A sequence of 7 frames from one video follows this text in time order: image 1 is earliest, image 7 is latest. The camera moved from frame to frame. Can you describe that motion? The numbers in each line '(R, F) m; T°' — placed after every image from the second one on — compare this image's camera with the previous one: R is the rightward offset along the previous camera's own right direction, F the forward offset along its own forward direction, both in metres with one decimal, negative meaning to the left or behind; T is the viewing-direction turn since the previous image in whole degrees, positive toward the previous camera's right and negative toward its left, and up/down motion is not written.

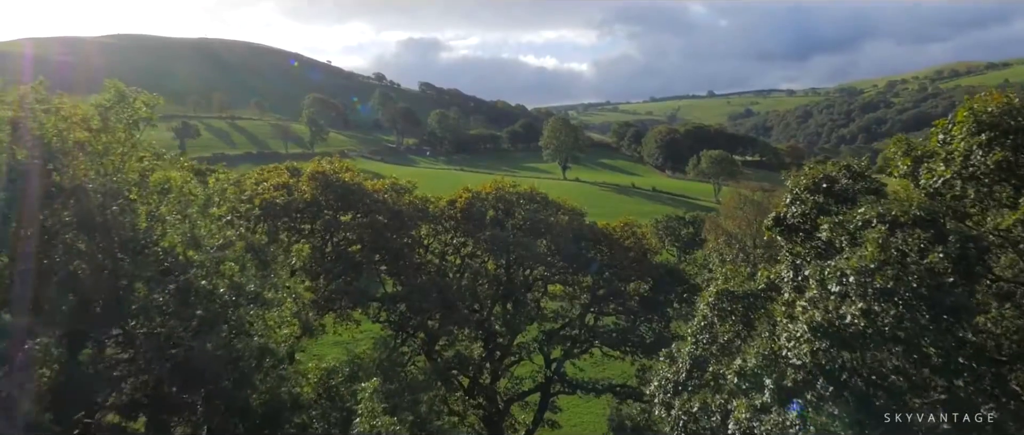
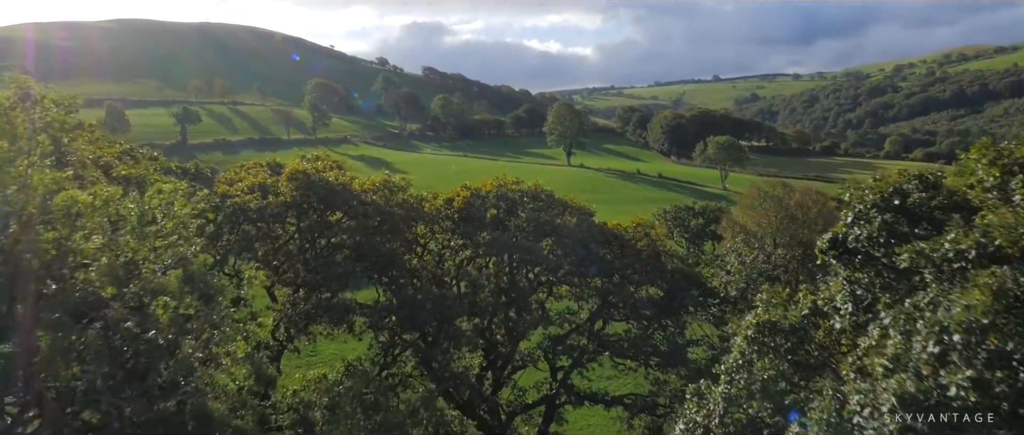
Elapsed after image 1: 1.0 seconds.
(0.0, +1.7) m; 0°
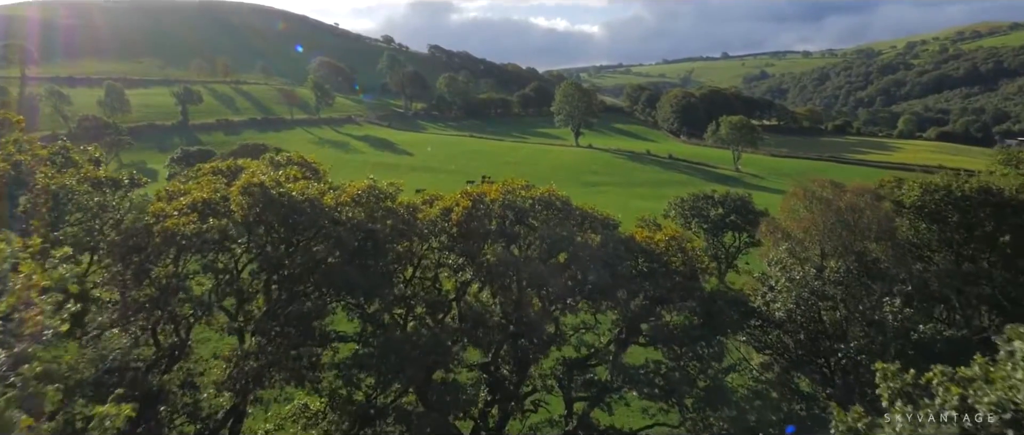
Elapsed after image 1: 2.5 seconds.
(-0.1, +3.3) m; 0°
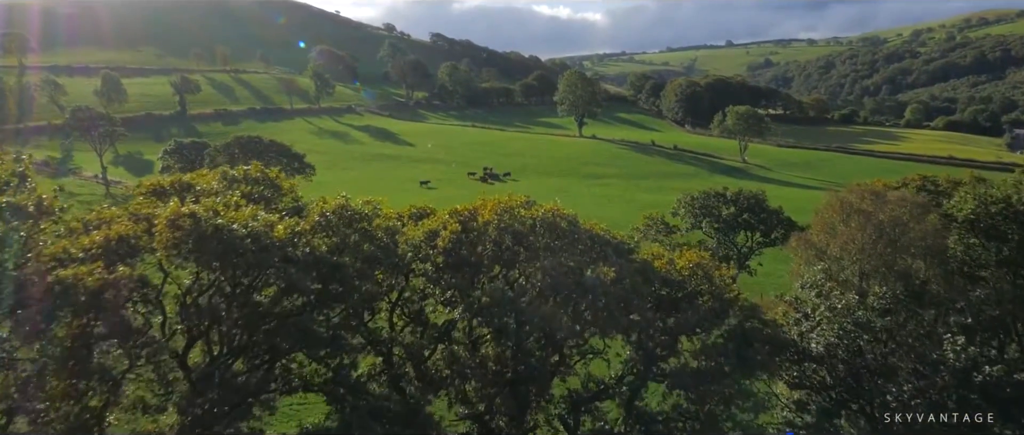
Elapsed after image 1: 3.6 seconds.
(+0.1, +2.6) m; 0°
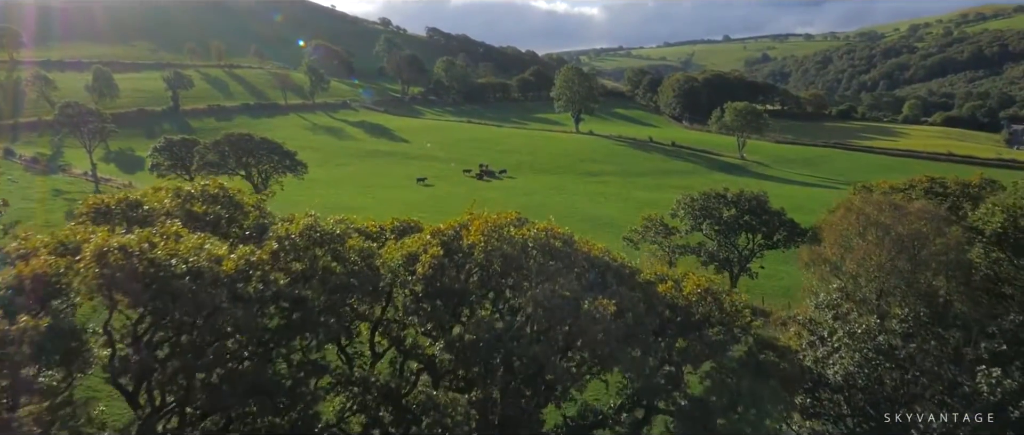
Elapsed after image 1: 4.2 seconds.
(+0.1, +1.5) m; 0°
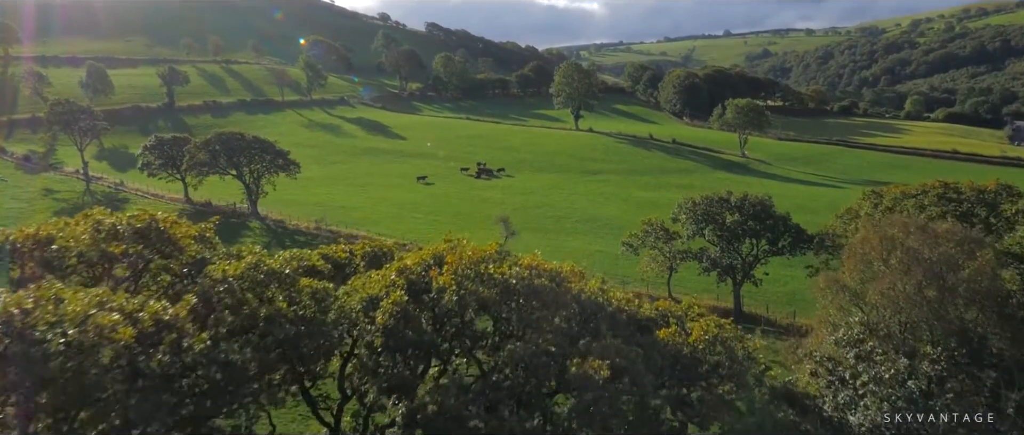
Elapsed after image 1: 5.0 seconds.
(+0.3, +1.8) m; 0°
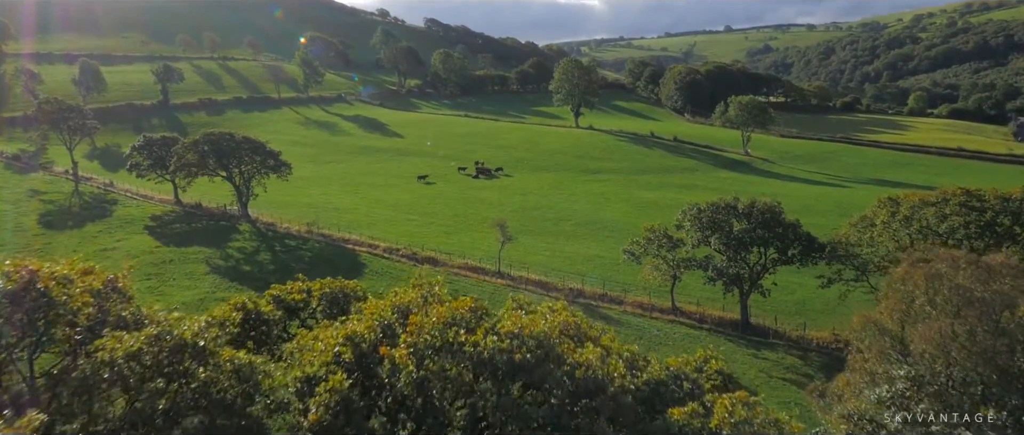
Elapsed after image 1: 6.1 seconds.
(+0.3, +2.4) m; 0°
